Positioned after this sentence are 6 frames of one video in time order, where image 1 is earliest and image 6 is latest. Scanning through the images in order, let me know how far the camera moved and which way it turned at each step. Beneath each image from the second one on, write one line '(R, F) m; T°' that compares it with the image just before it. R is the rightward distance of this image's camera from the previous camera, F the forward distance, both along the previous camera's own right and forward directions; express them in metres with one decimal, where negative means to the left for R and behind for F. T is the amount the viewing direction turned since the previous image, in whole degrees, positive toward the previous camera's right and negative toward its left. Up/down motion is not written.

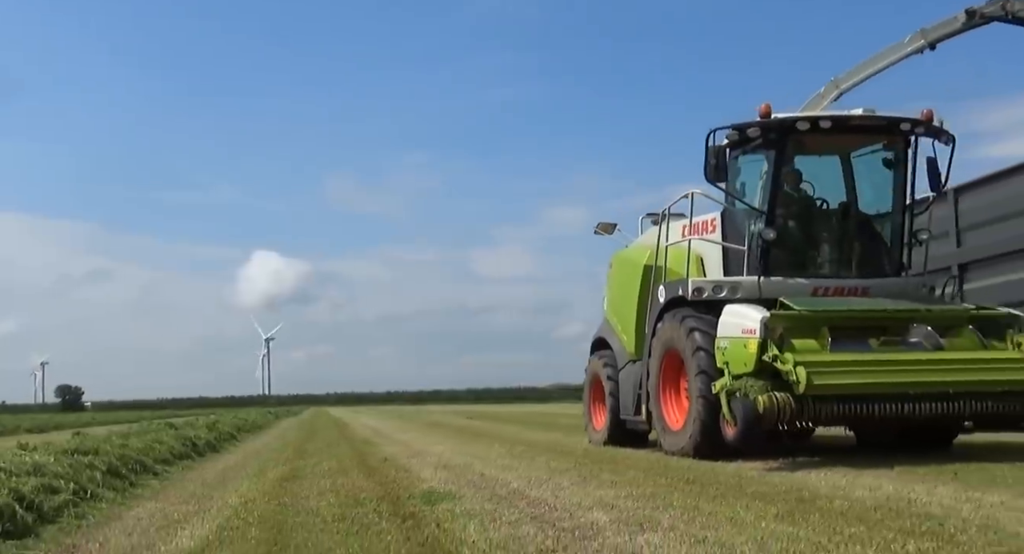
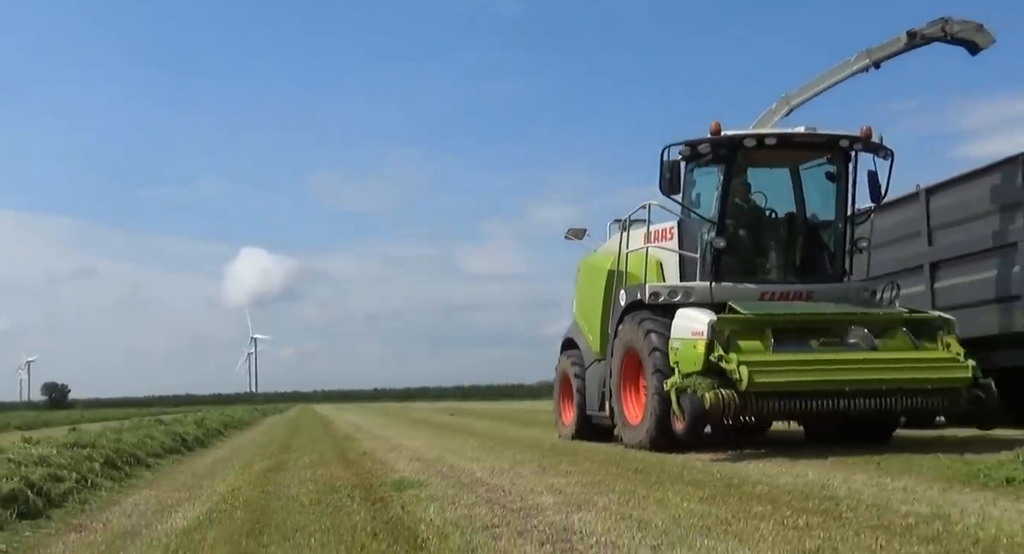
(+0.2, -0.7) m; +1°
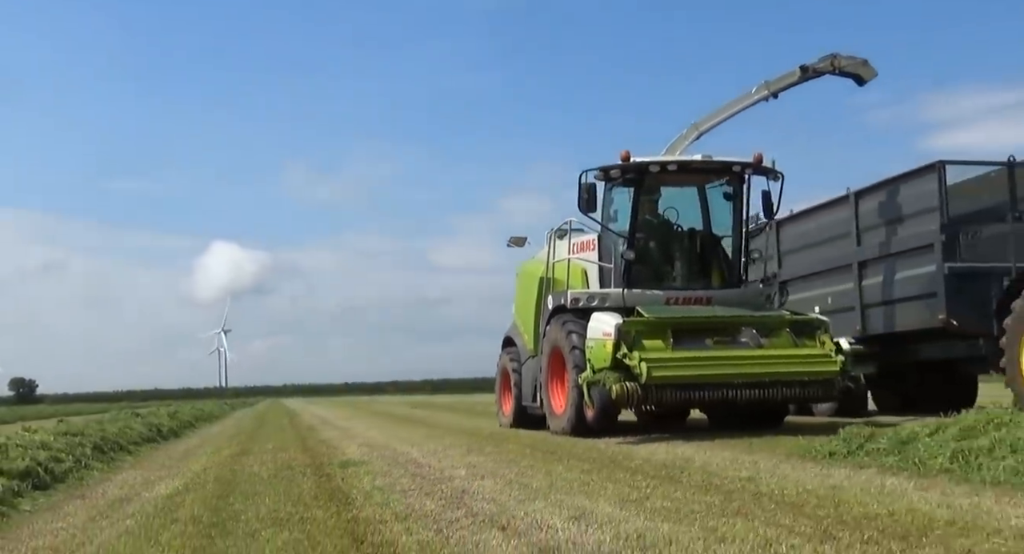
(+0.4, -1.5) m; +2°
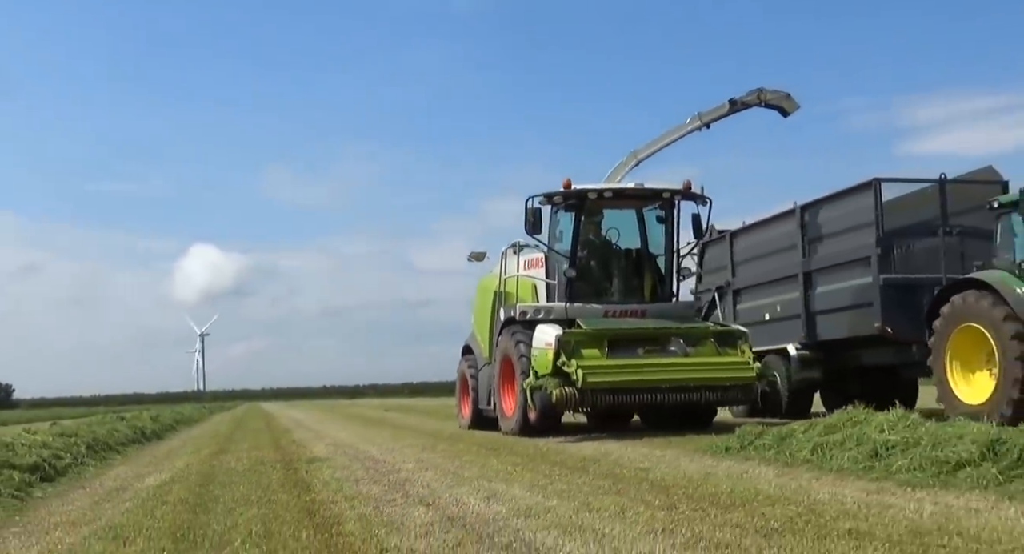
(+0.3, -1.3) m; +1°
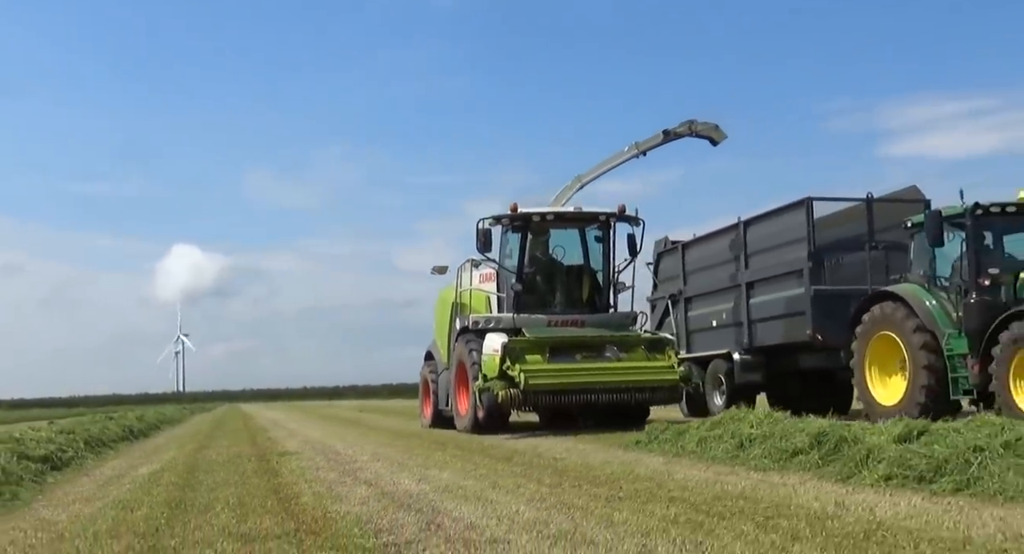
(+0.4, -1.4) m; +1°
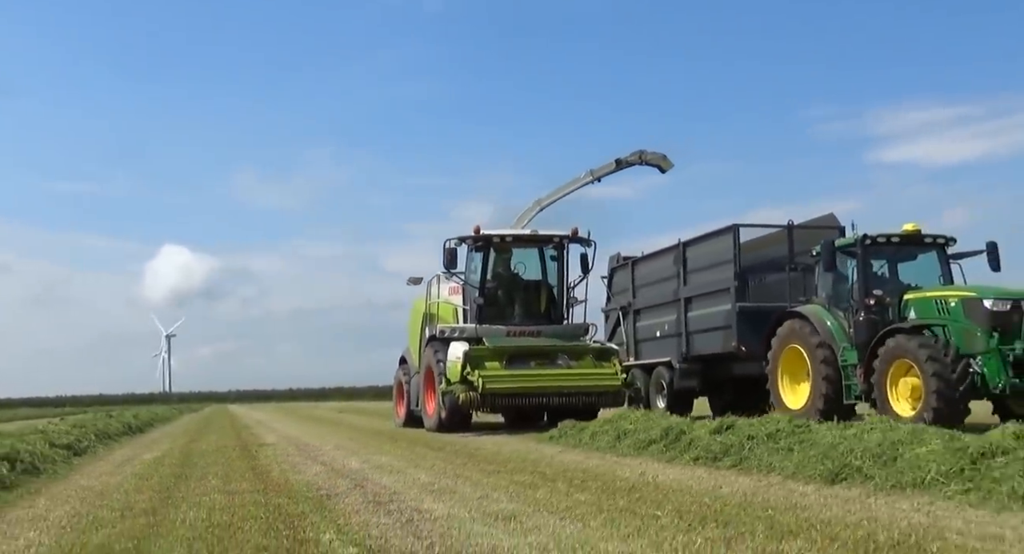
(+0.5, -1.7) m; +1°
